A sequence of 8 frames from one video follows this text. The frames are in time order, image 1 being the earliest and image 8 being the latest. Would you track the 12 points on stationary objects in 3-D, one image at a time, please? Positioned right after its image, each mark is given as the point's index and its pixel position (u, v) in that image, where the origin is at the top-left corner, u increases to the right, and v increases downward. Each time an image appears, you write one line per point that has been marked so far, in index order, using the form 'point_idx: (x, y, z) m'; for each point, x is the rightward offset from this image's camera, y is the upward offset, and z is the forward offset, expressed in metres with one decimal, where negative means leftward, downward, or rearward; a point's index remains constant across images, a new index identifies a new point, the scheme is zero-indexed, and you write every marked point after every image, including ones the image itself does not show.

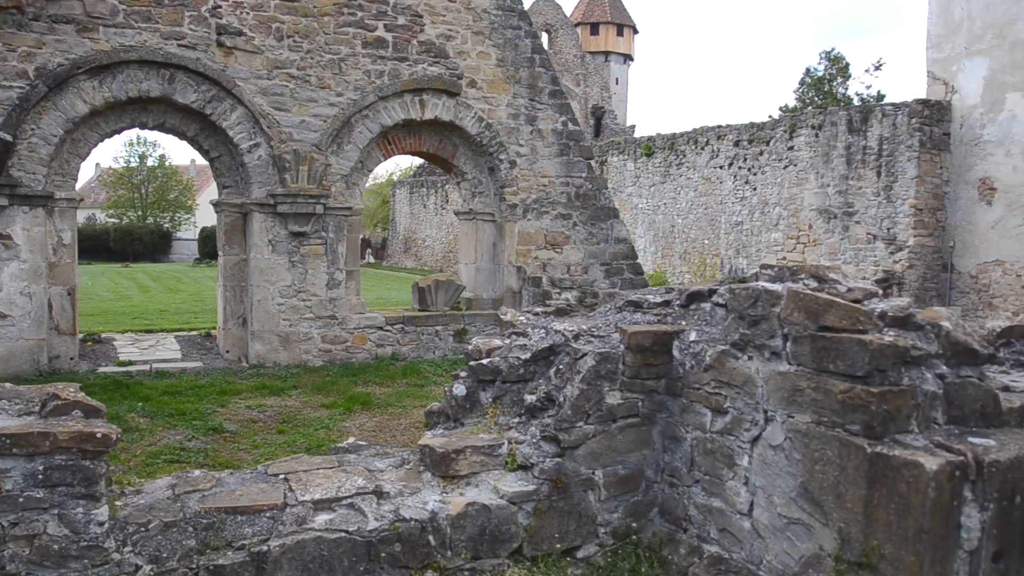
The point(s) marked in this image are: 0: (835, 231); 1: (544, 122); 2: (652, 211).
0: (+3.9, +0.7, +12.3) m
1: (+0.3, +1.4, +8.8) m
2: (+2.2, +1.2, +16.0) m
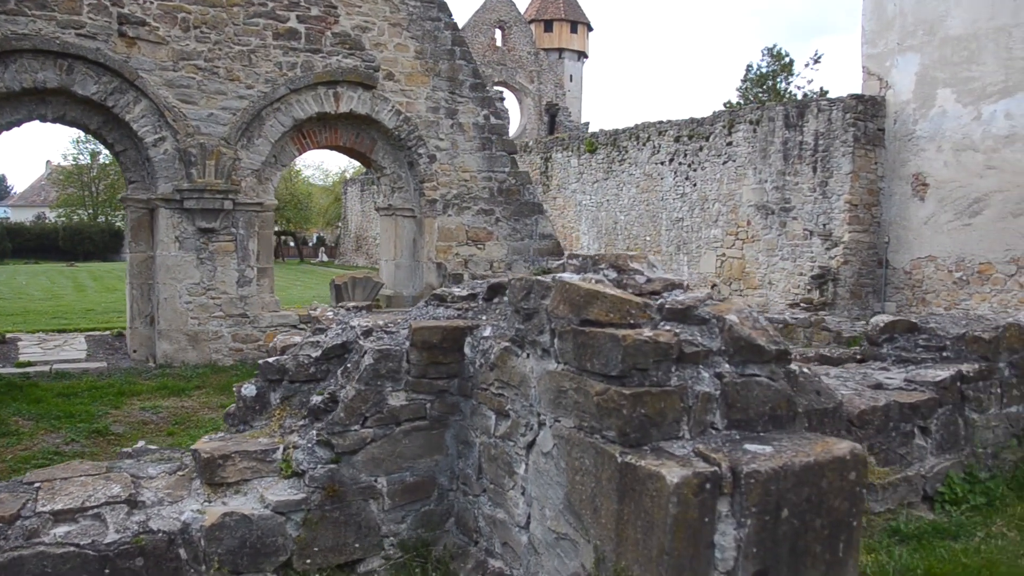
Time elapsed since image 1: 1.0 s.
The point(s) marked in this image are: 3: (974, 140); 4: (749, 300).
0: (+3.1, +0.7, +12.2) m
1: (-0.4, +1.4, +8.6) m
2: (+1.3, +1.2, +15.9) m
3: (+4.6, +1.5, +10.4) m
4: (+2.9, -0.1, +12.6) m
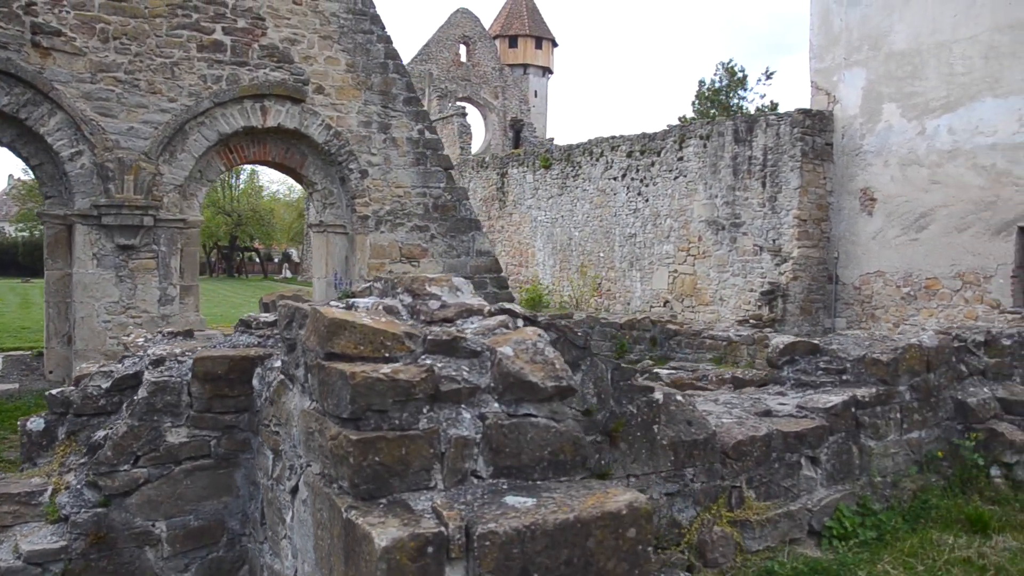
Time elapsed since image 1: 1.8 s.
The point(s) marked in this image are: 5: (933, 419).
0: (+2.5, +0.5, +12.1) m
1: (-0.9, +1.3, +8.4) m
2: (+0.6, +1.0, +15.7) m
3: (+4.1, +1.3, +10.3) m
4: (+2.3, -0.3, +12.4) m
5: (+1.4, -0.4, +3.5) m
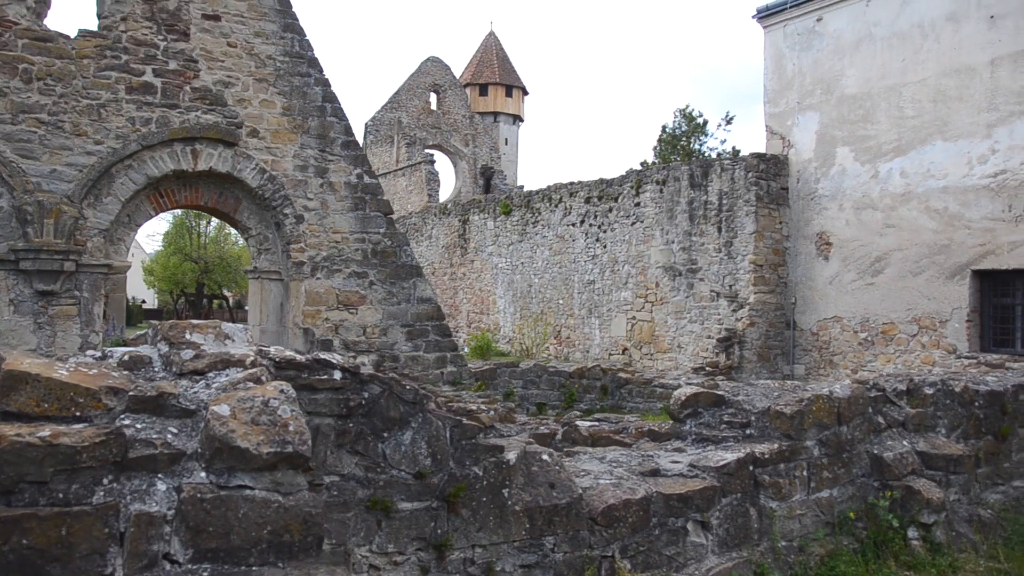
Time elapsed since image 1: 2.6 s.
0: (+1.9, 0.0, +11.9) m
1: (-1.4, +0.9, +8.2) m
2: (0.0, +0.3, +15.5) m
3: (+3.6, +0.9, +10.2) m
4: (+1.7, -0.9, +12.2) m
5: (+1.0, -0.6, +3.2) m
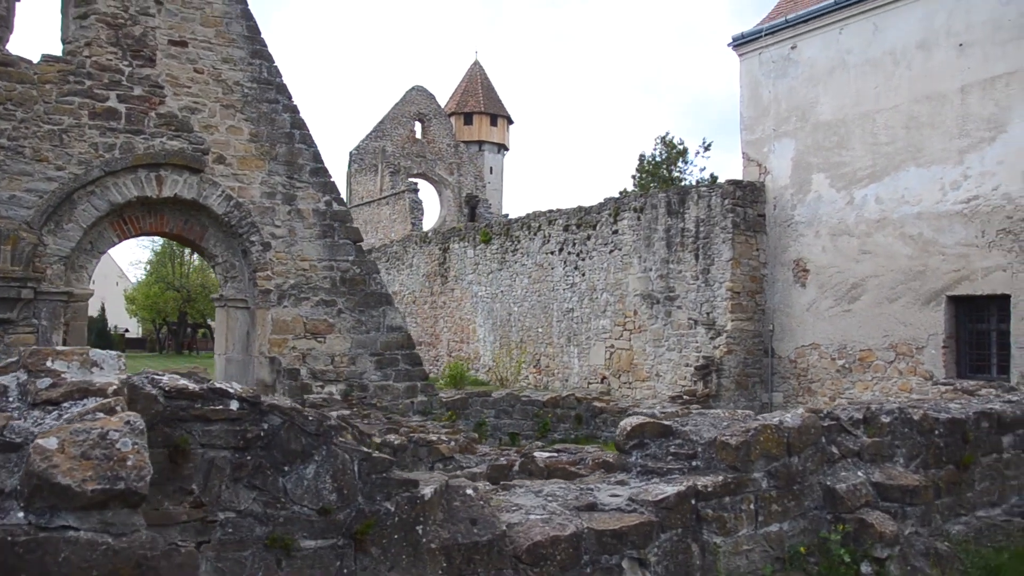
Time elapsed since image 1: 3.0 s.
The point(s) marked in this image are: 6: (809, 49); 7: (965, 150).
0: (+1.7, -0.3, +11.8) m
1: (-1.6, +0.7, +8.1) m
2: (-0.3, -0.2, +15.4) m
3: (+3.3, +0.6, +10.1) m
4: (+1.5, -1.2, +12.1) m
5: (+0.9, -0.7, +3.1) m
6: (+3.1, +2.5, +10.9) m
7: (+4.0, +1.2, +9.1) m
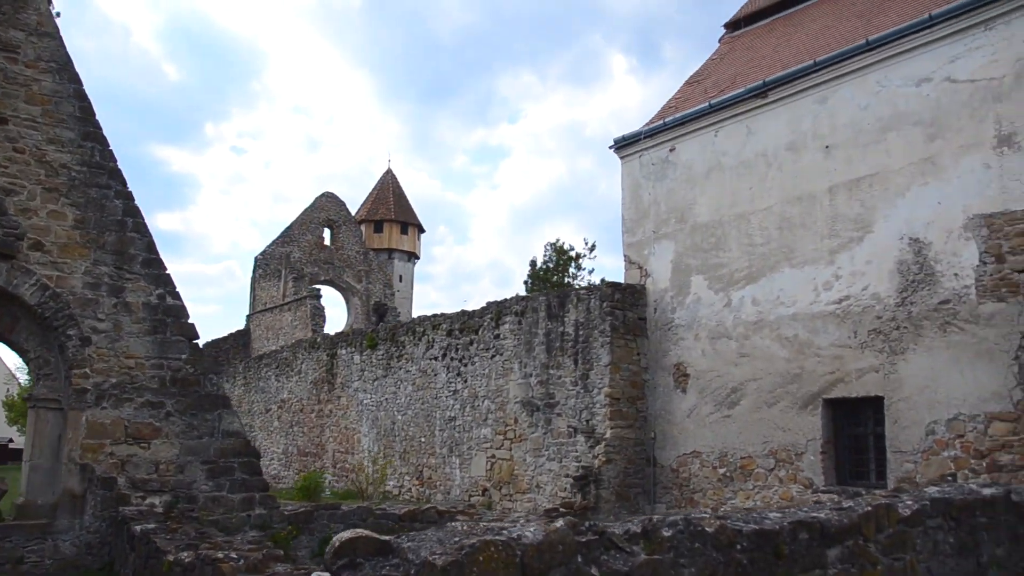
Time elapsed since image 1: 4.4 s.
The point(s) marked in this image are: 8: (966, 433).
0: (+0.3, -1.5, +11.2) m
1: (-2.8, 0.0, +7.5) m
2: (-1.9, -1.7, +14.7) m
3: (+2.0, -0.4, +9.8) m
4: (+0.1, -2.4, +11.4) m
5: (+0.1, -0.9, +2.5) m
6: (+1.8, +1.4, +10.8) m
7: (+2.8, +0.3, +8.9) m
8: (+3.4, -1.1, +7.7) m
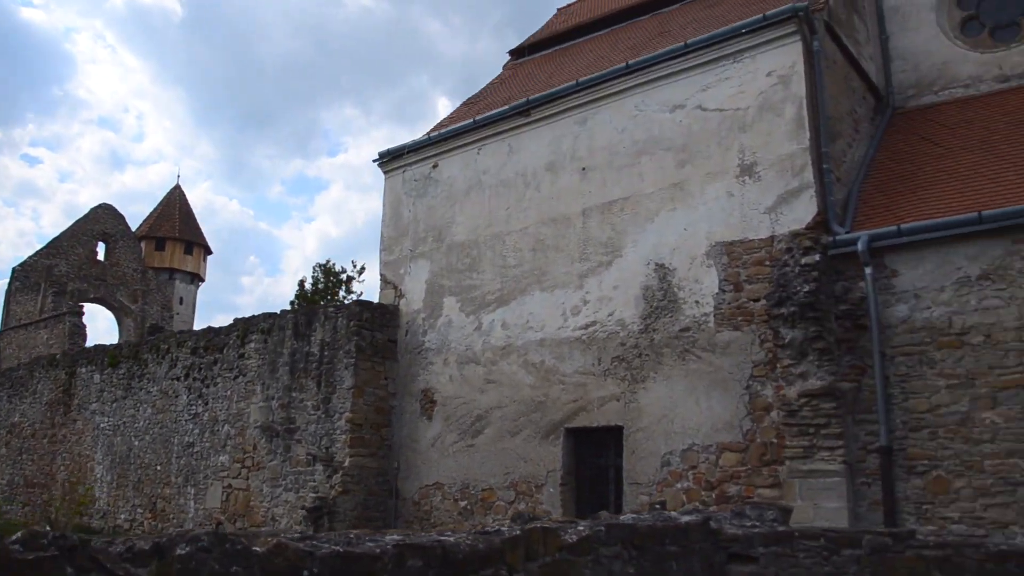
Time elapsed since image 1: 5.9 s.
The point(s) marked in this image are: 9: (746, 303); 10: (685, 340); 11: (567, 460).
0: (-2.4, -1.6, +10.3) m
1: (-4.6, +0.1, +6.2) m
2: (-5.2, -1.9, +13.4) m
3: (-0.3, -0.6, +9.3) m
4: (-2.6, -2.6, +10.4) m
5: (-1.0, -0.7, +1.8) m
6: (-0.6, +1.2, +10.3) m
7: (+0.6, +0.1, +8.6) m
8: (+1.3, -1.3, +7.4) m
9: (+1.7, -0.1, +7.4) m
10: (+1.3, -0.4, +7.7) m
11: (+0.4, -1.4, +8.4) m
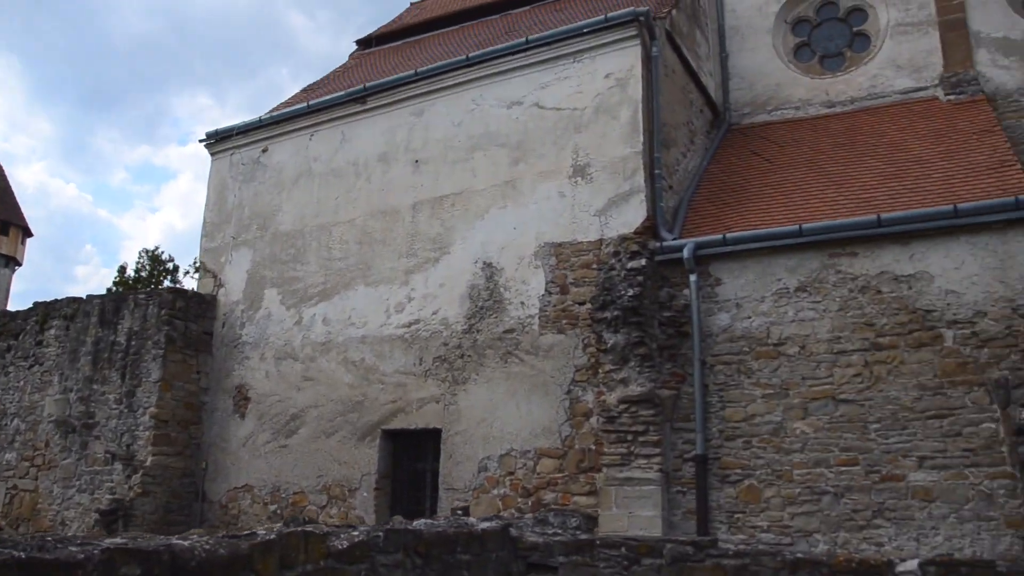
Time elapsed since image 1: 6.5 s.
0: (-4.1, -1.5, +9.5) m
1: (-5.6, +0.4, +5.1) m
2: (-7.3, -1.6, +12.1) m
3: (-1.9, -0.5, +8.8) m
4: (-4.4, -2.4, +9.6) m
5: (-1.4, -0.6, +1.3) m
6: (-2.2, +1.3, +9.8) m
7: (-0.8, +0.1, +8.3) m
8: (0.0, -1.3, +7.2) m
9: (+0.4, -0.1, +7.2) m
10: (0.0, -0.4, +7.5) m
11: (-1.0, -1.4, +8.0) m
